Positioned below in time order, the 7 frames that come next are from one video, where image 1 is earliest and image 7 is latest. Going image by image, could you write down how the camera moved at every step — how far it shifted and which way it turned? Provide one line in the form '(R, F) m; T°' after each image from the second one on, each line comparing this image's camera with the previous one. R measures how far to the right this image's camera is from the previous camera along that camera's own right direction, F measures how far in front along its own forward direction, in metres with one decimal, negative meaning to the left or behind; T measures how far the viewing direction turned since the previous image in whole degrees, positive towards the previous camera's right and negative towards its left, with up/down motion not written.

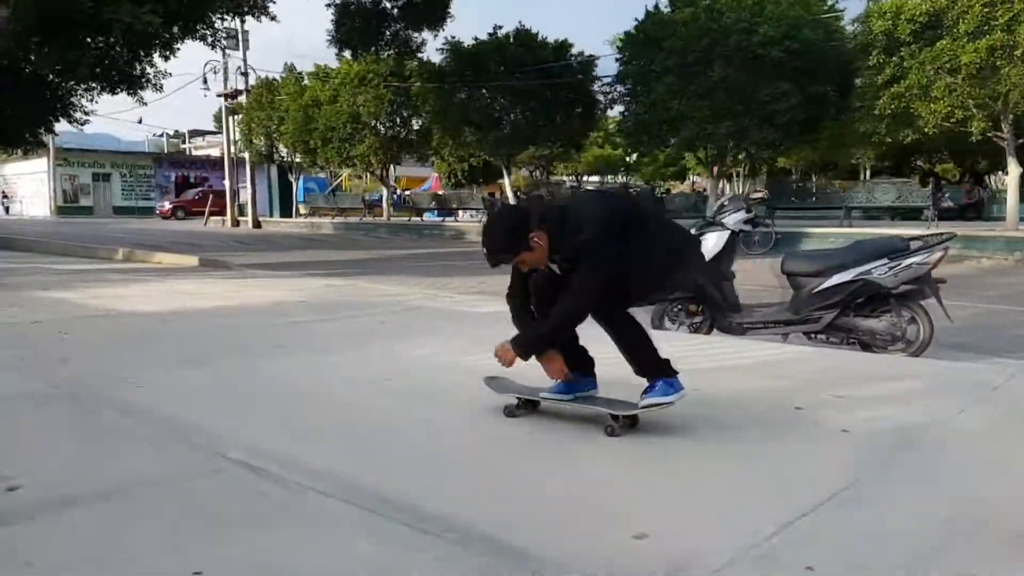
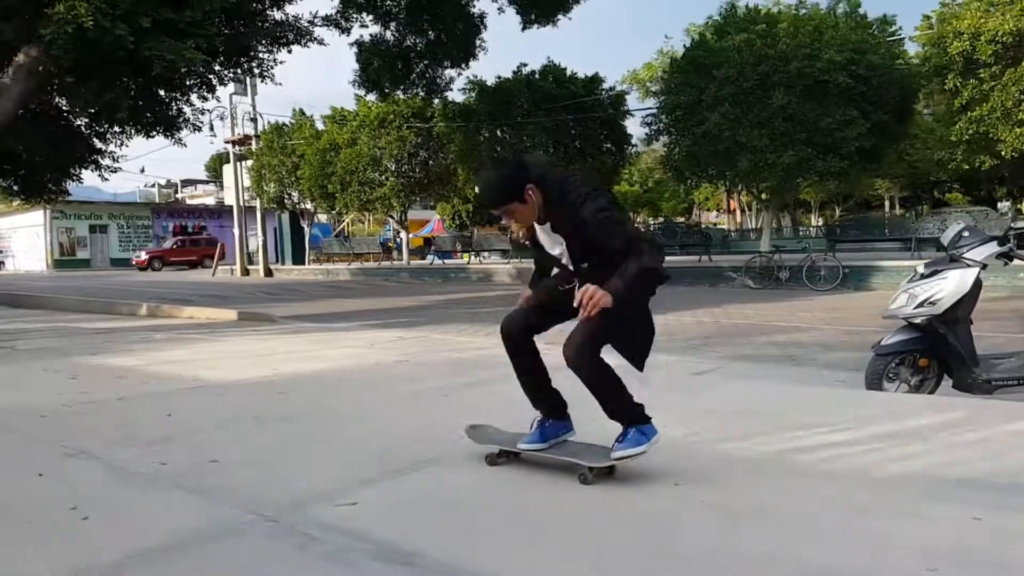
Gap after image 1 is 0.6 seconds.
(-1.2, +0.9) m; +1°
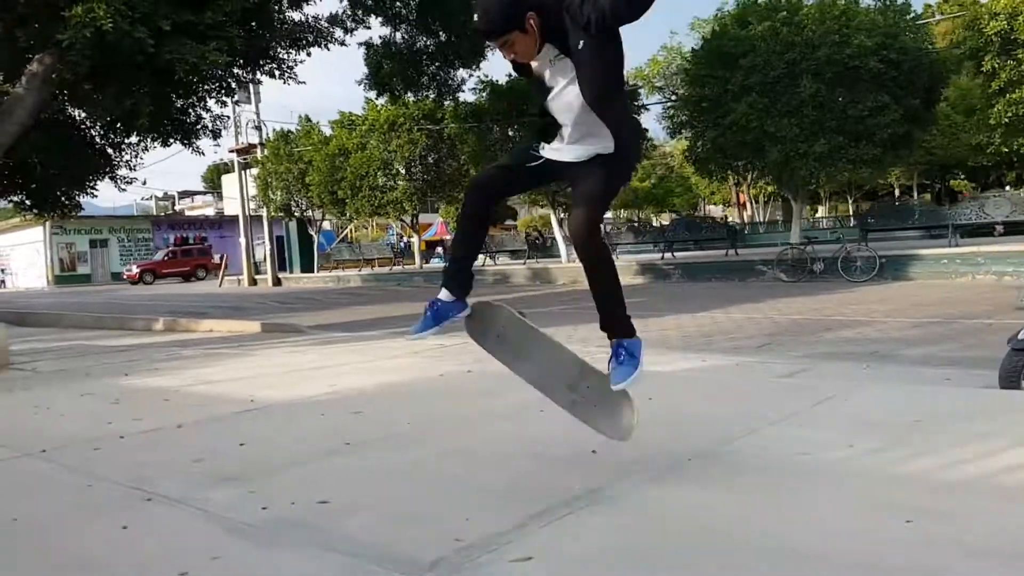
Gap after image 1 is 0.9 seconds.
(-0.6, +0.4) m; 0°
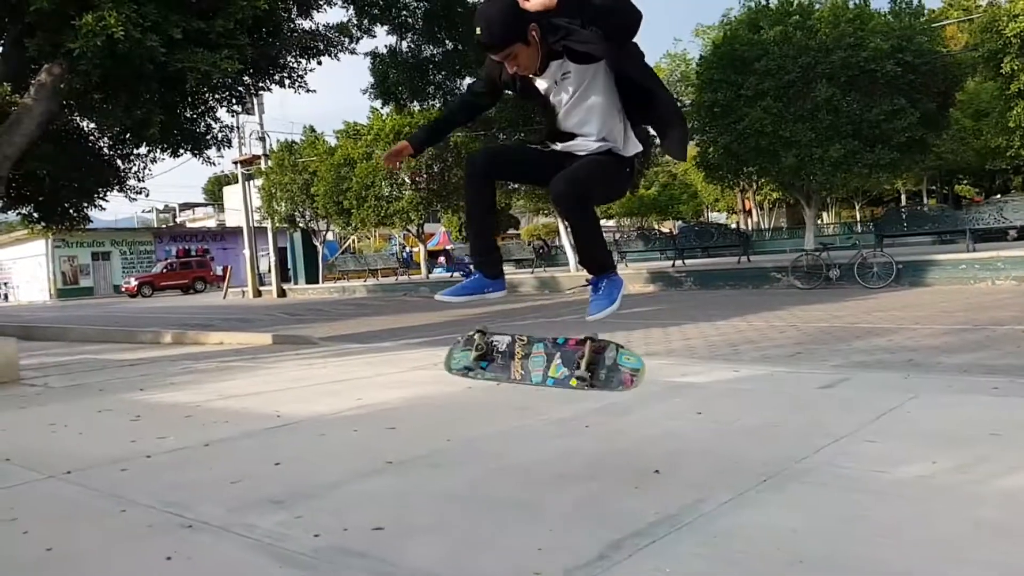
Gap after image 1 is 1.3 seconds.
(-0.2, +0.2) m; 0°
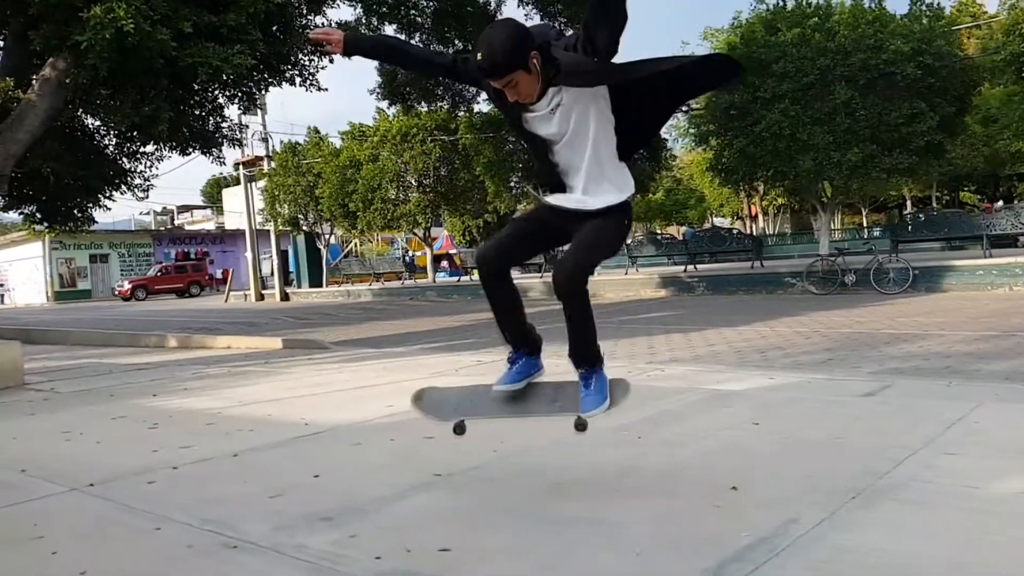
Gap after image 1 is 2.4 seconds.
(-0.3, +0.2) m; 0°
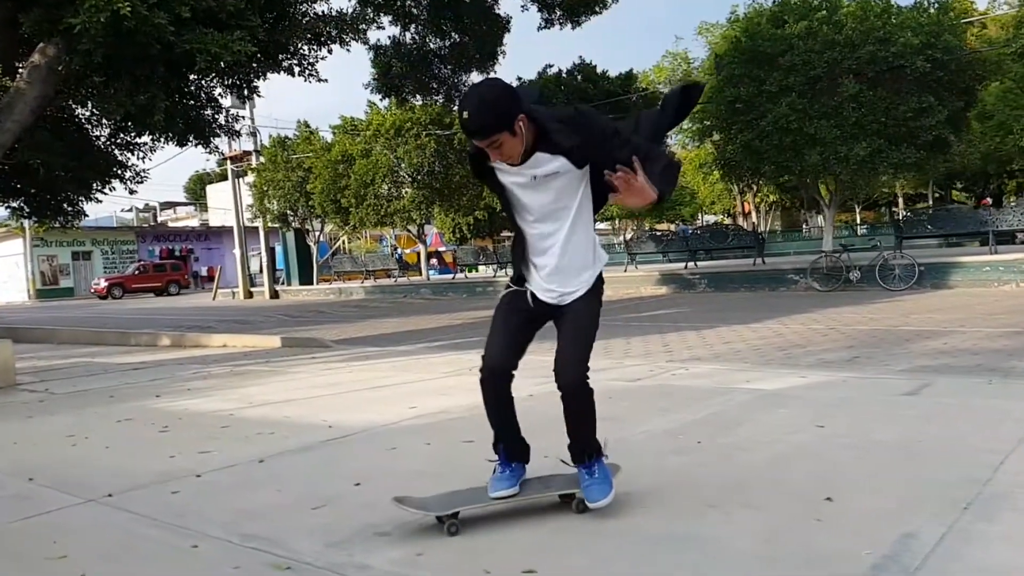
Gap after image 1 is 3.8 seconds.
(-0.3, +0.3) m; +1°
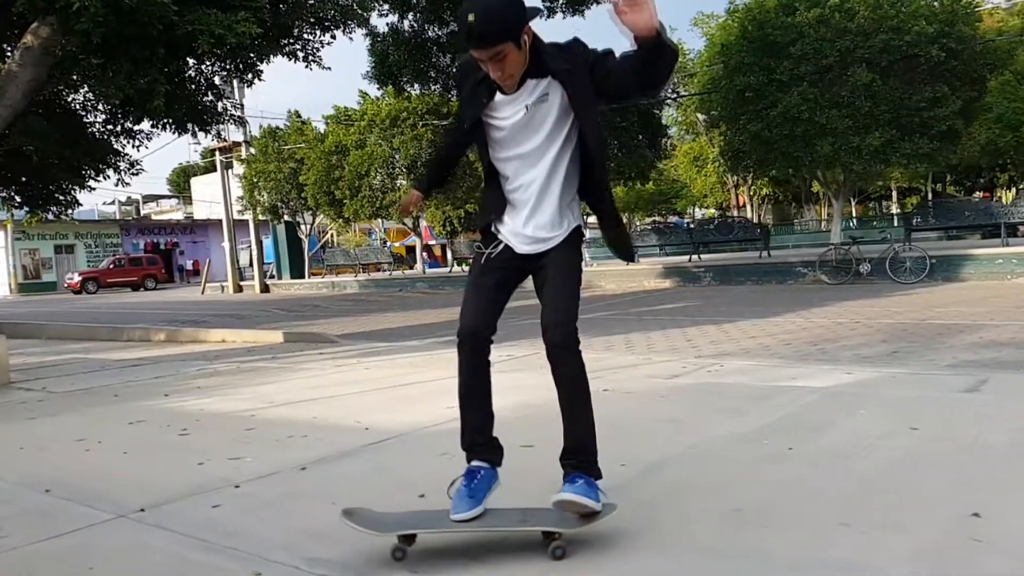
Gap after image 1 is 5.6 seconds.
(-0.4, +0.4) m; +1°
